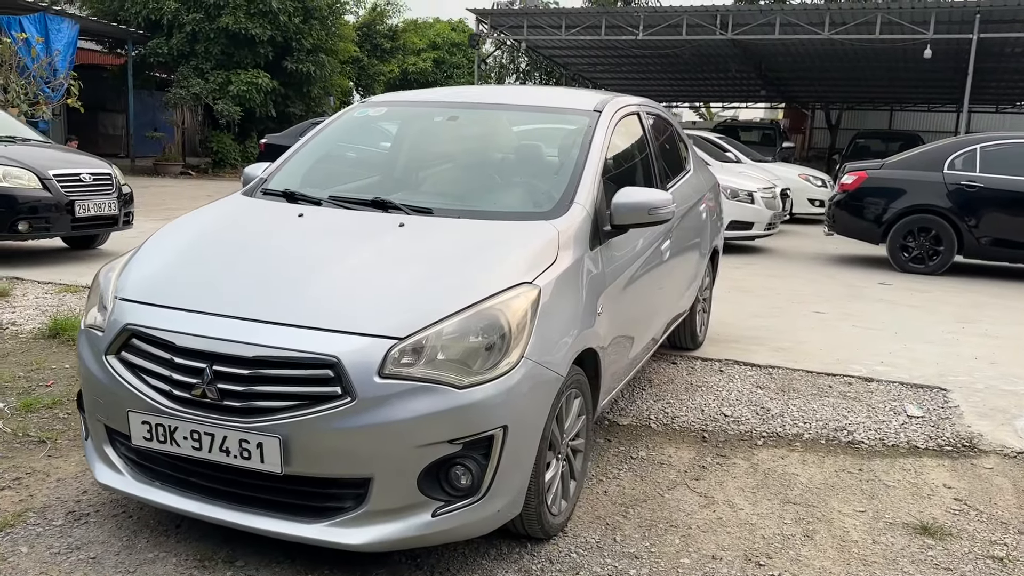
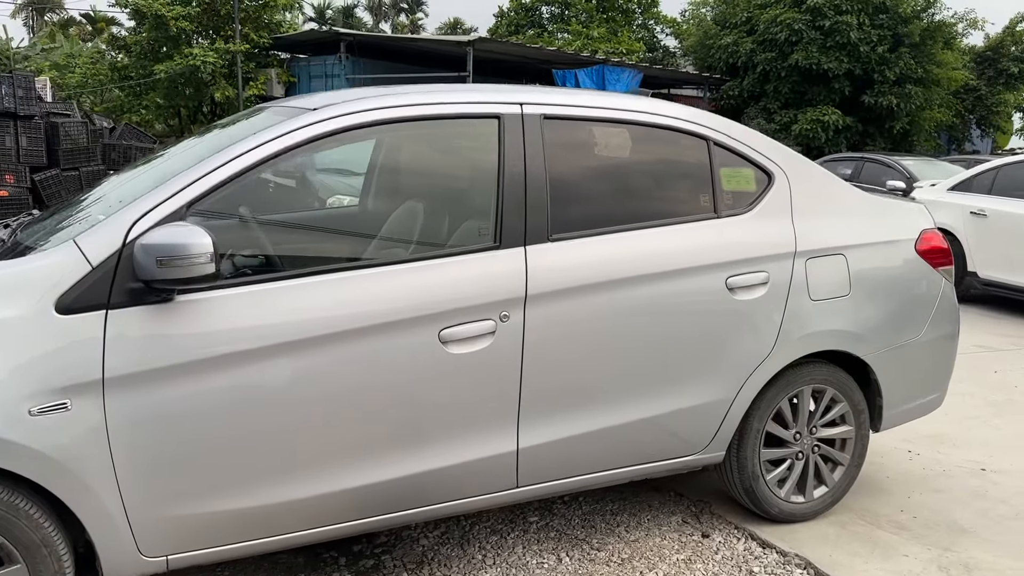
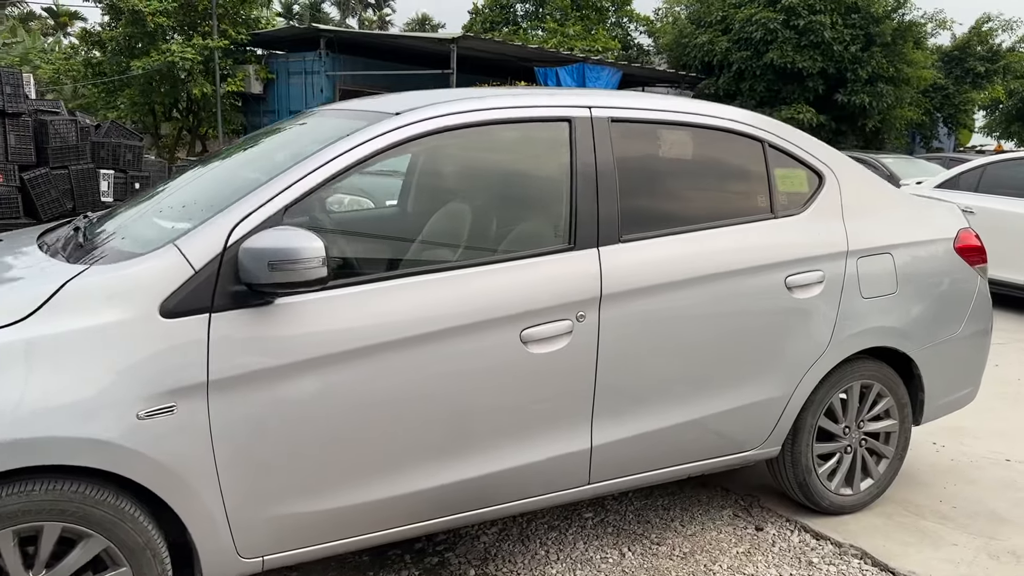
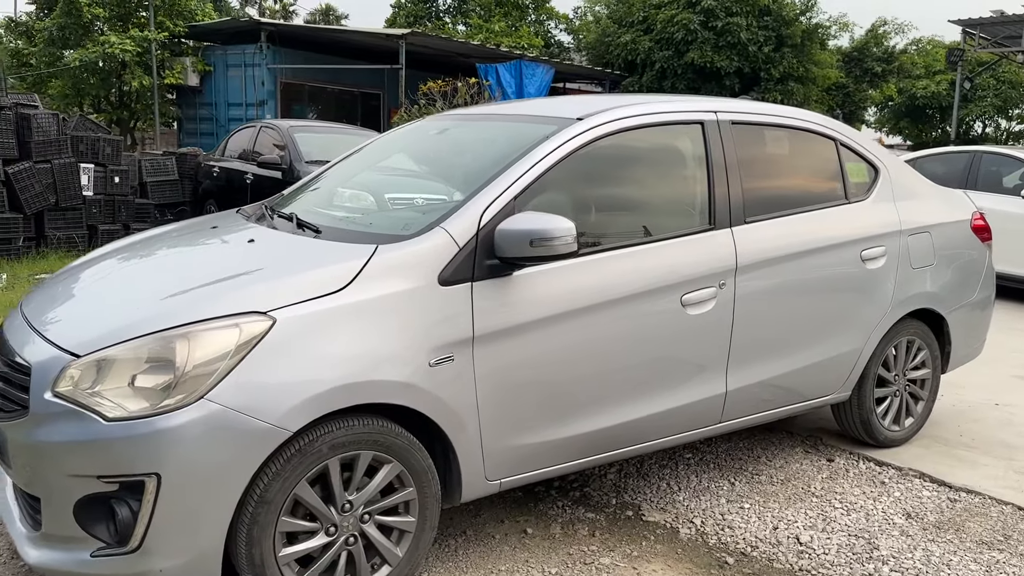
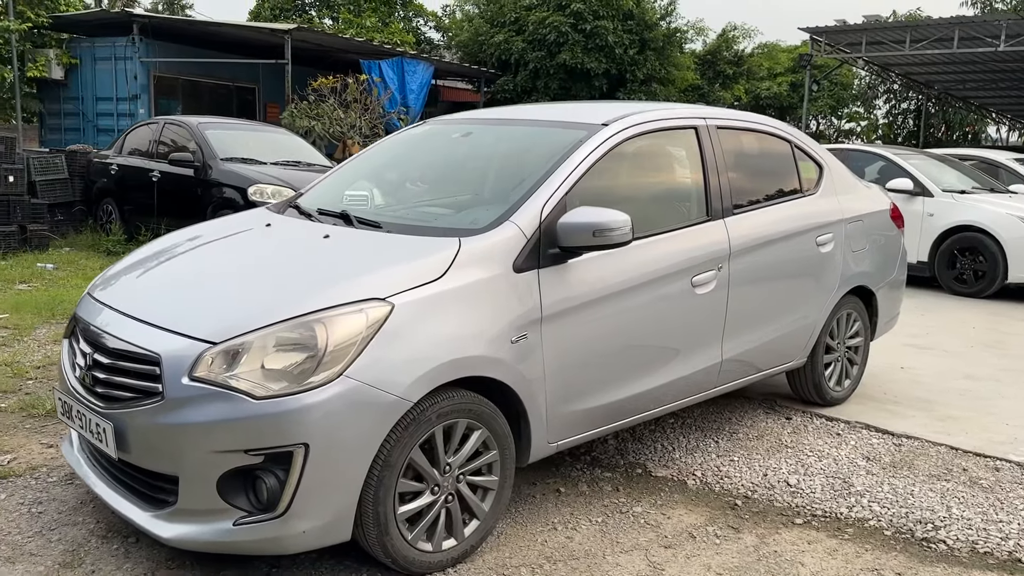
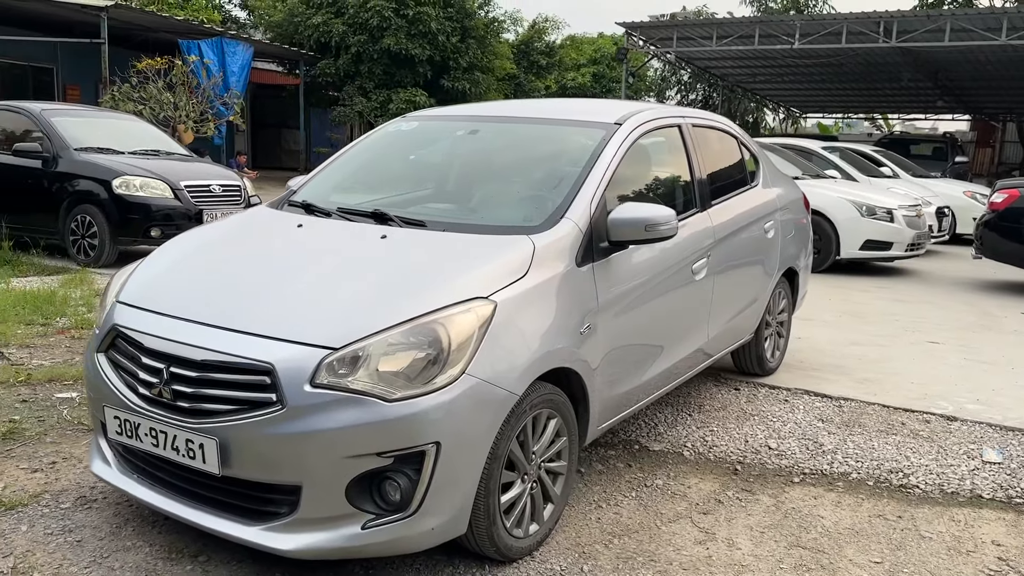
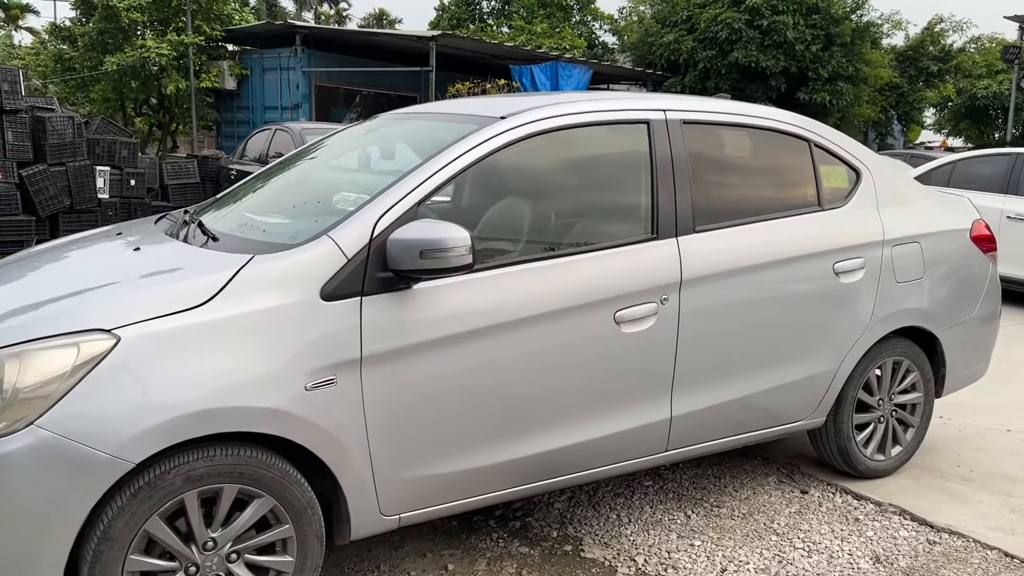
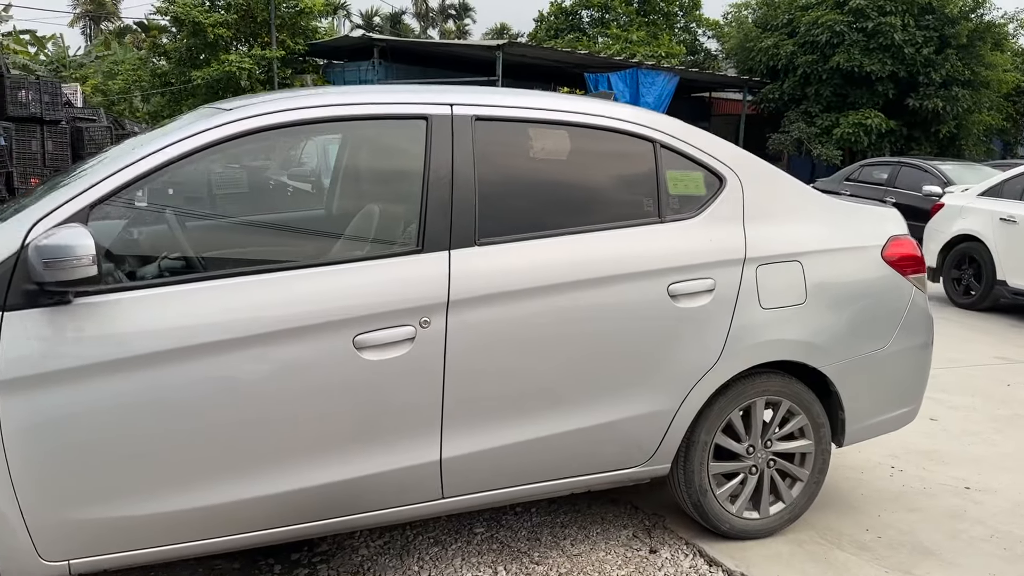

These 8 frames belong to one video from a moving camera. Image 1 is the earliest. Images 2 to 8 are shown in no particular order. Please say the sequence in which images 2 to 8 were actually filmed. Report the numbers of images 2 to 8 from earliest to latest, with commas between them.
6, 5, 4, 7, 3, 2, 8
